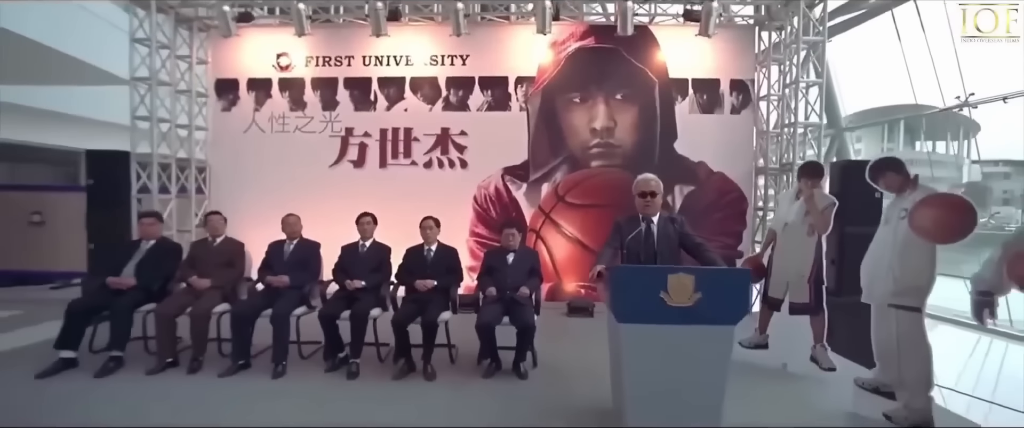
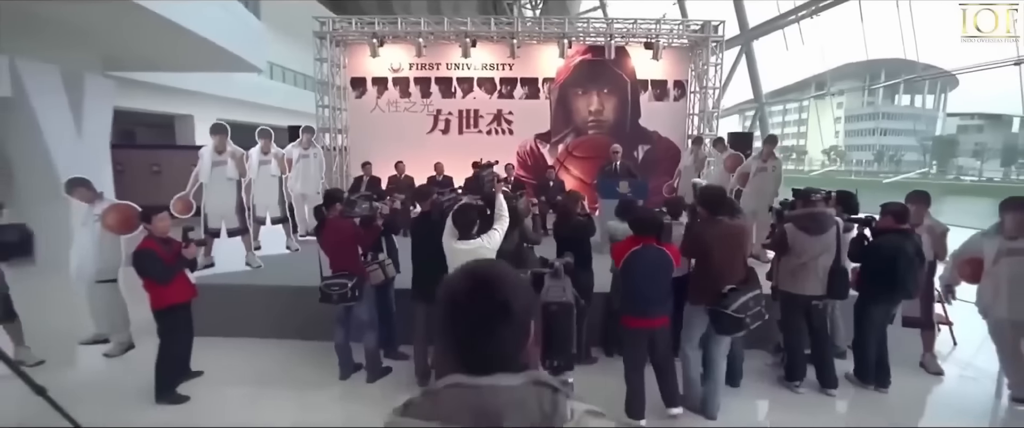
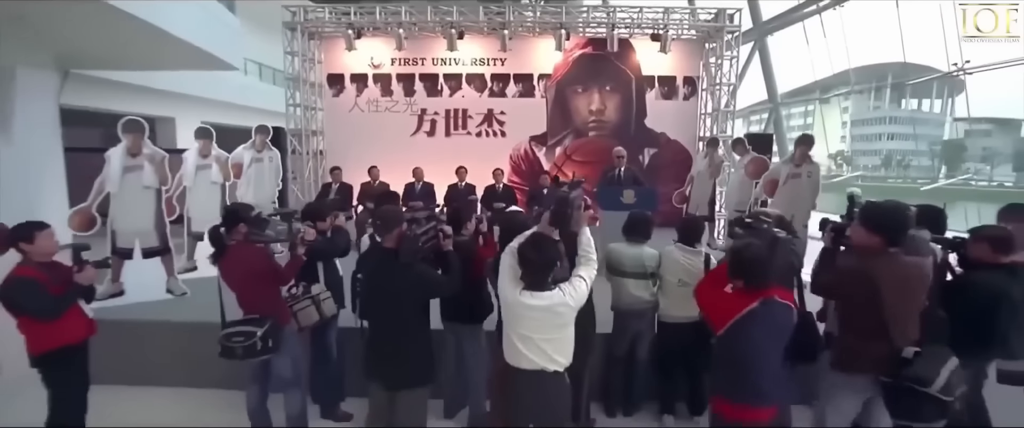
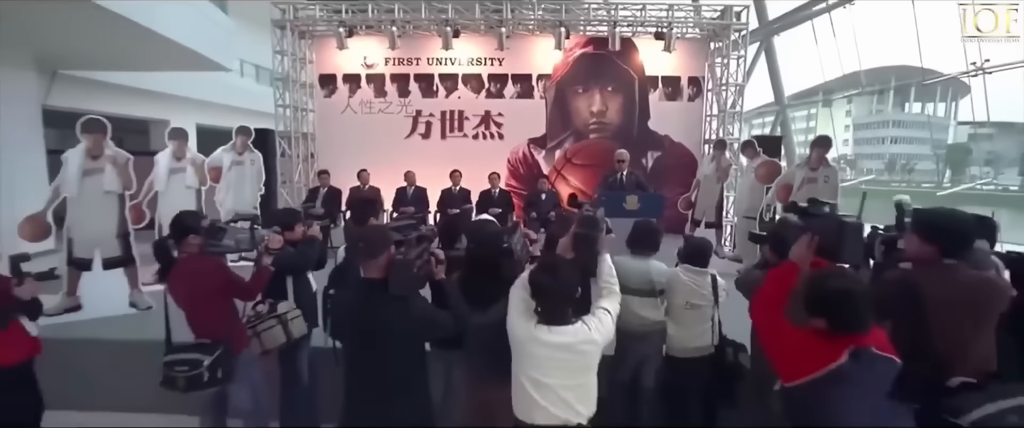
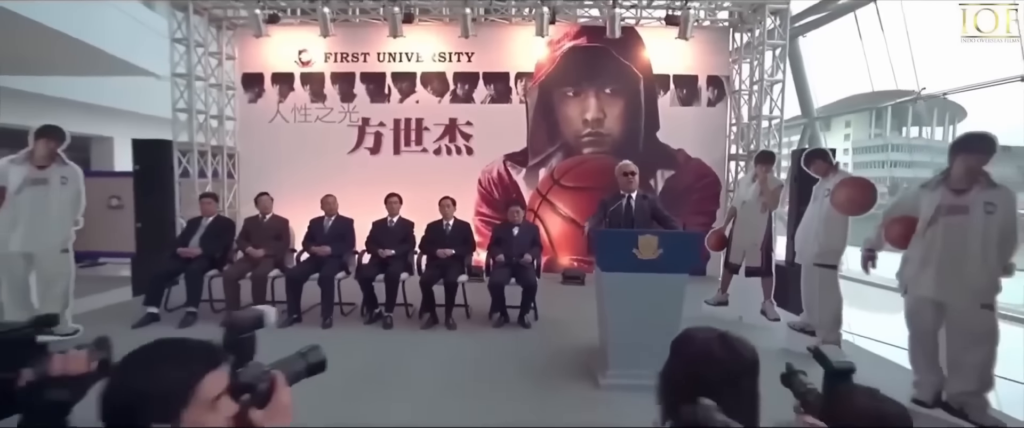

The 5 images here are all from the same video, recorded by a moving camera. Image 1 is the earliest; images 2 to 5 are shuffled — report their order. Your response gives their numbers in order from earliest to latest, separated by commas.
5, 4, 3, 2
